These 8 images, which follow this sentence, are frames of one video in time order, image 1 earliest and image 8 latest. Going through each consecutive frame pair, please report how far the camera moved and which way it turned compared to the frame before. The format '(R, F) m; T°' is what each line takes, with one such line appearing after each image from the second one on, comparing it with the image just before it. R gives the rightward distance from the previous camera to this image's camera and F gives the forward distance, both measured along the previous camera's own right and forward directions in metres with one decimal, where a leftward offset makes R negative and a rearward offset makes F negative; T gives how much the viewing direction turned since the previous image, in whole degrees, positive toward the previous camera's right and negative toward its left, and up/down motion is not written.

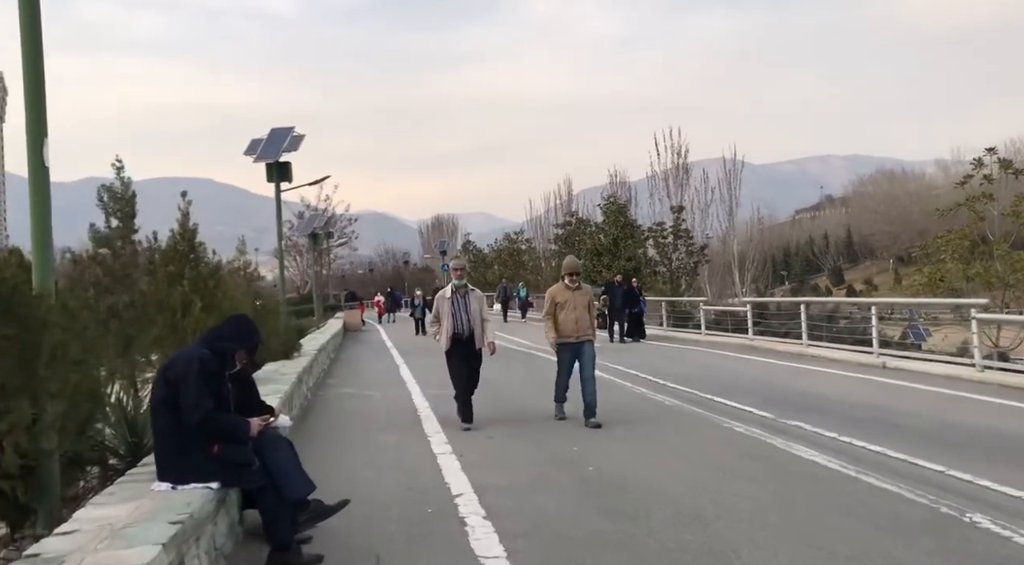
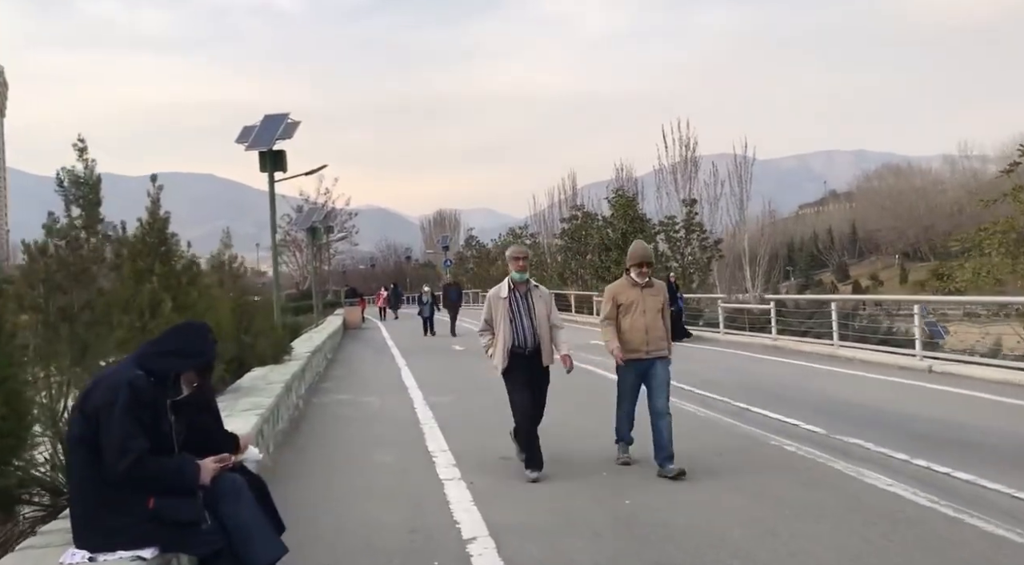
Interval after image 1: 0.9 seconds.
(-0.1, +1.2) m; 0°
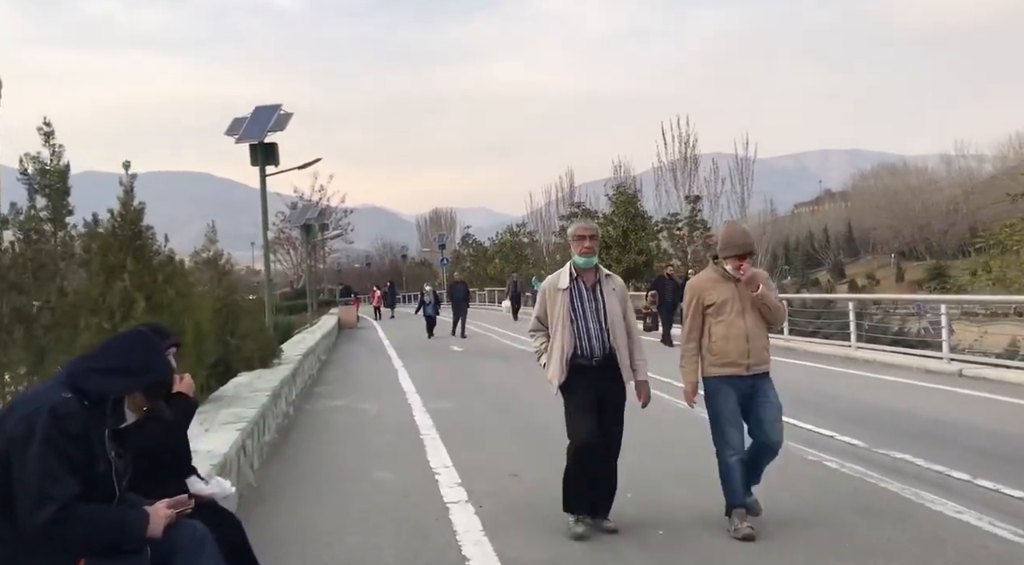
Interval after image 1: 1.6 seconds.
(-0.1, +0.8) m; 0°
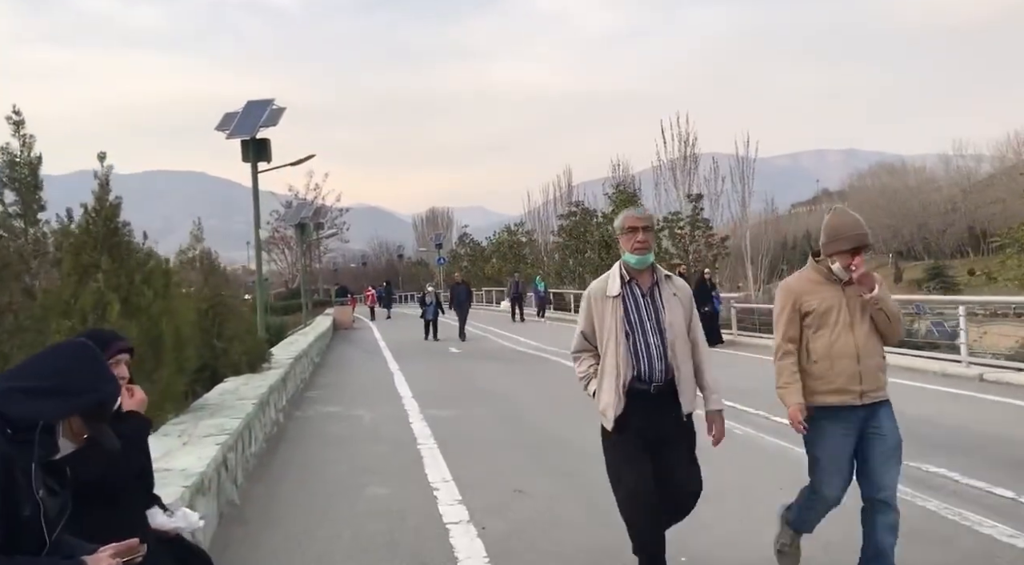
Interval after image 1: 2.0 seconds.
(-0.1, +0.5) m; 0°
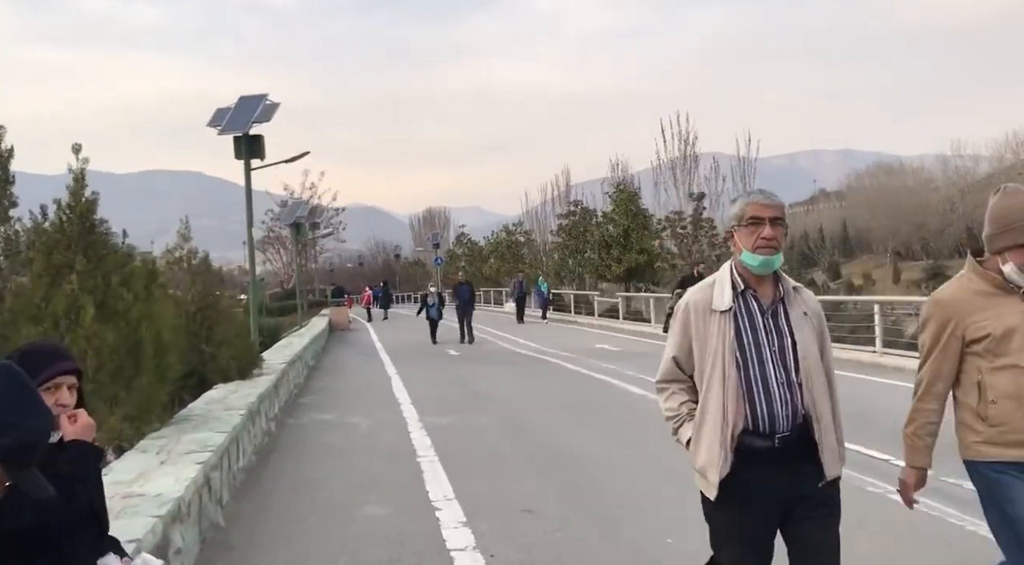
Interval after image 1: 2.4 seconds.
(-0.1, +0.5) m; 0°
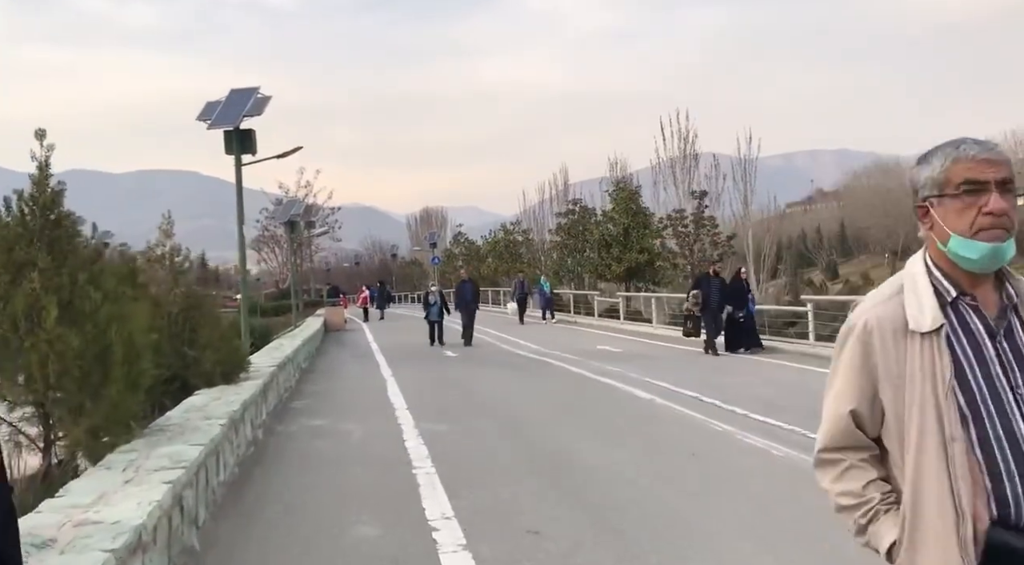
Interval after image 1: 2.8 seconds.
(0.0, +0.6) m; 0°
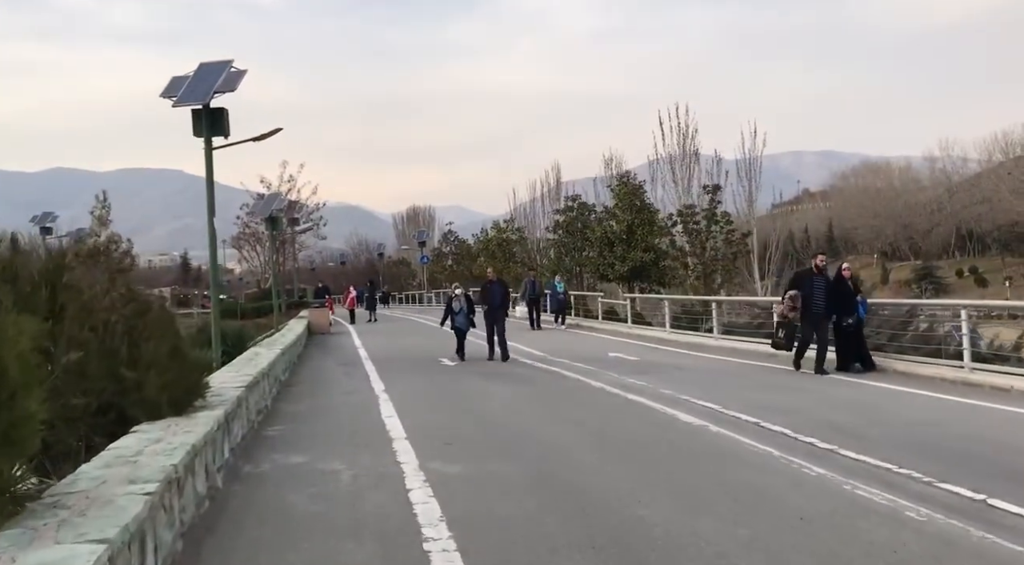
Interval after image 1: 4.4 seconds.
(-0.4, +2.1) m; +1°
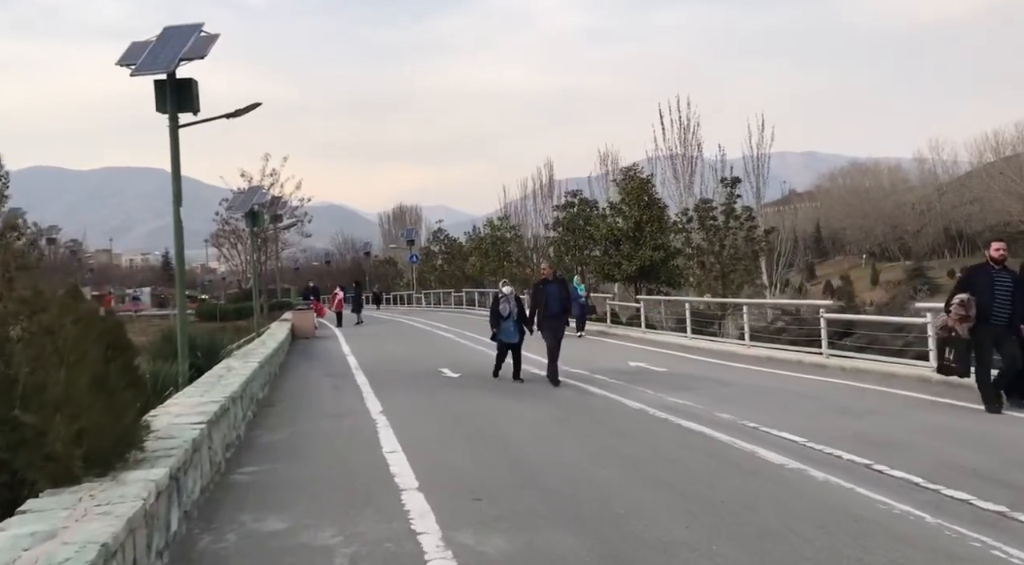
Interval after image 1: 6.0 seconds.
(-0.5, +2.2) m; +1°
